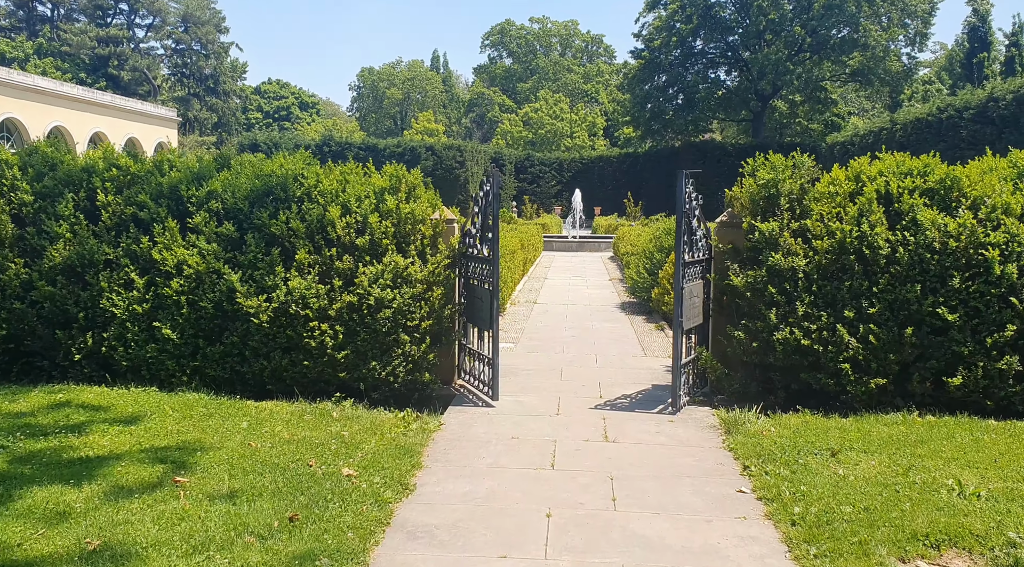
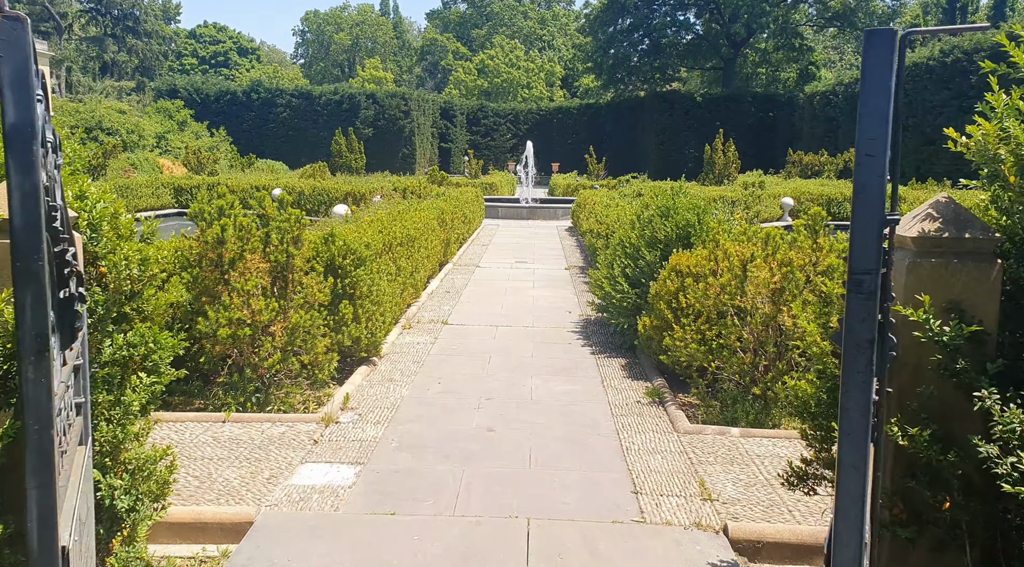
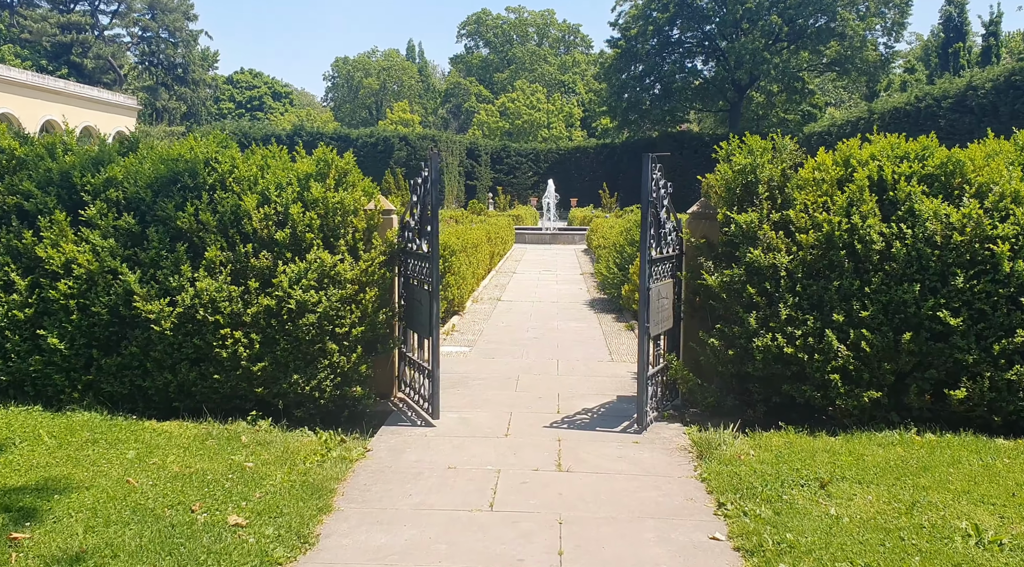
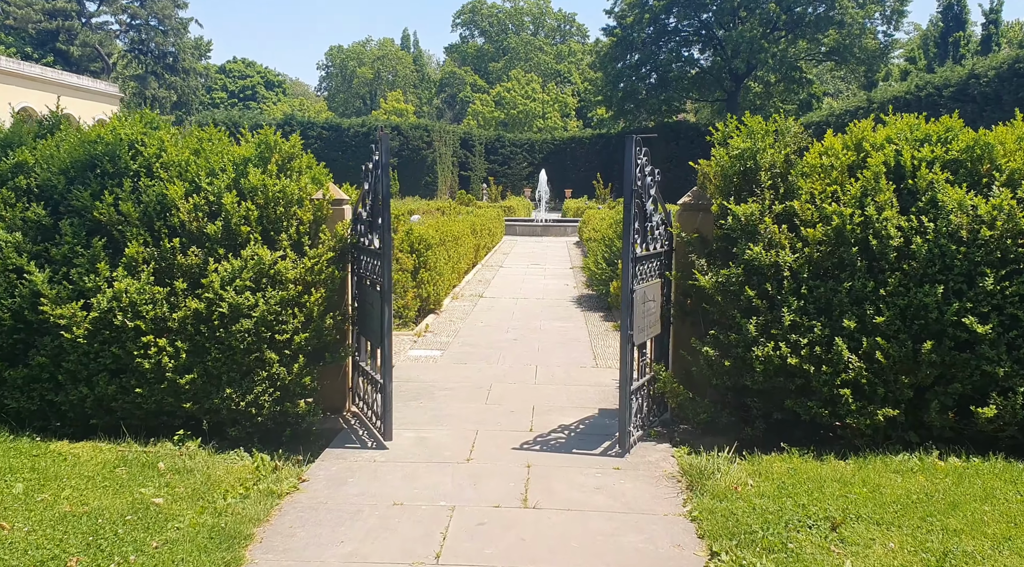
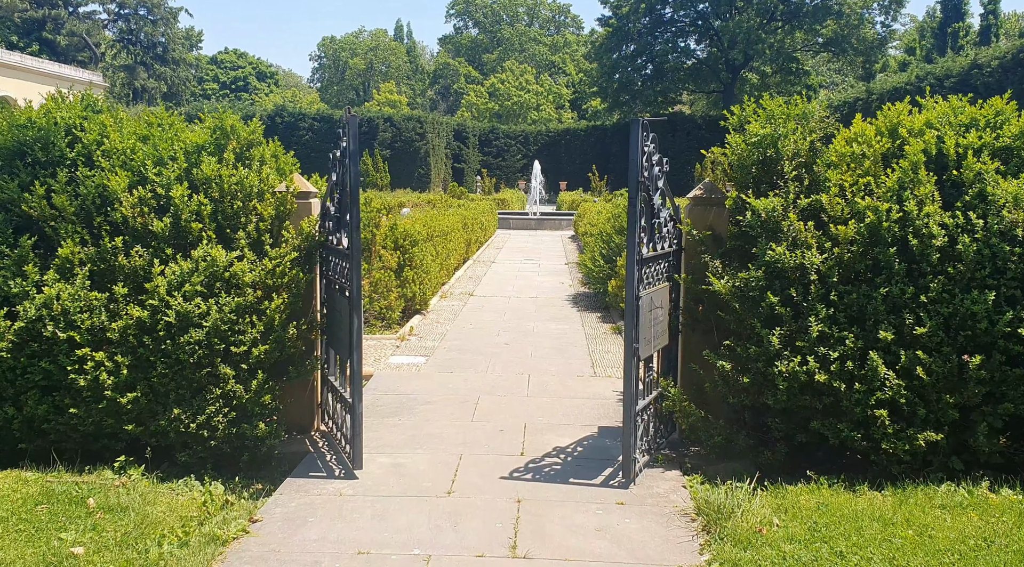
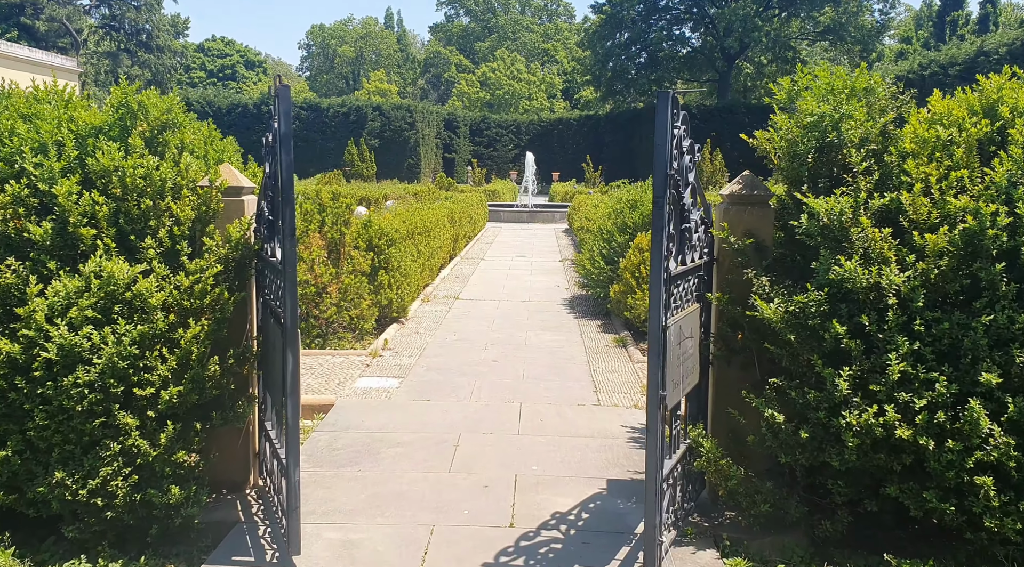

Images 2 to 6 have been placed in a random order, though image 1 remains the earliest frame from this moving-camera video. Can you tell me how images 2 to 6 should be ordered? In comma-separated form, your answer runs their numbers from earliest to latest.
3, 4, 5, 6, 2
